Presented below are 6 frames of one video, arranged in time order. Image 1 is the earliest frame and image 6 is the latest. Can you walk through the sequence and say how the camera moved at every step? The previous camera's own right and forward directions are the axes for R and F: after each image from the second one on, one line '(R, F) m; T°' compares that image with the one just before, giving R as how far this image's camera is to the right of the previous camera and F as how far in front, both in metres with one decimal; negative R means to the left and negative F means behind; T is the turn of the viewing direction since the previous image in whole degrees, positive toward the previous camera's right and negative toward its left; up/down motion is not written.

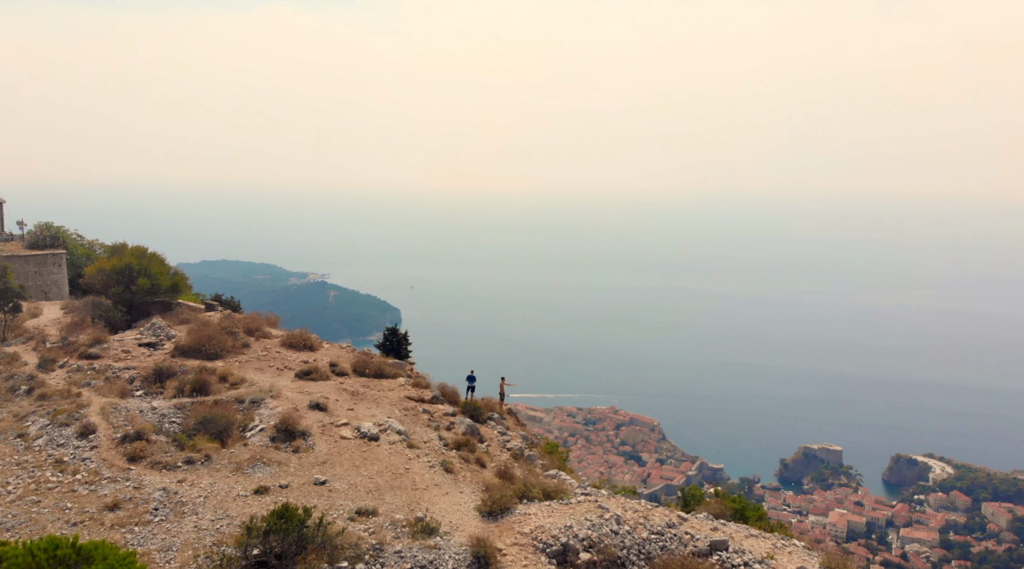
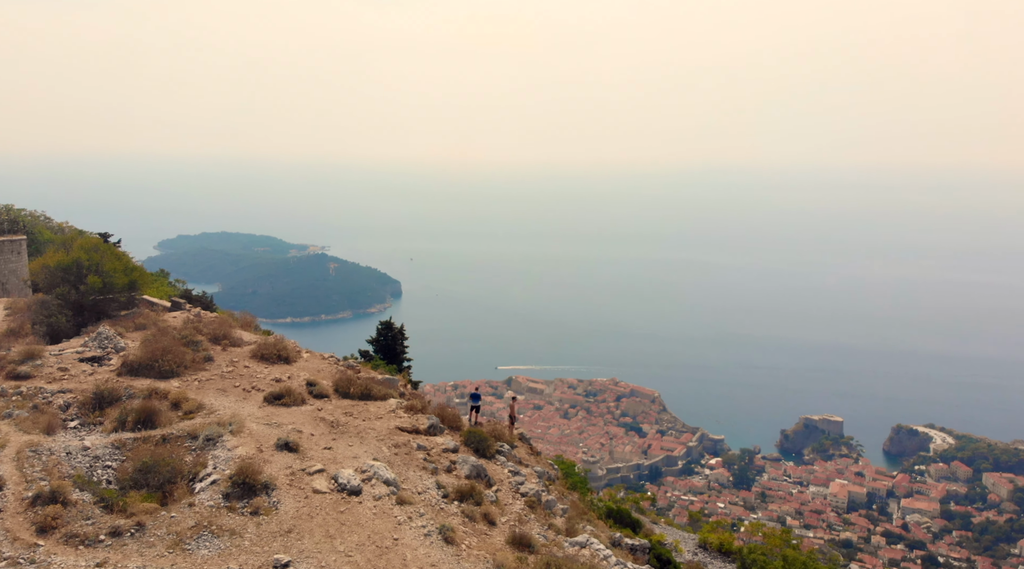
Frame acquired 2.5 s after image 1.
(-0.2, +3.0) m; 0°
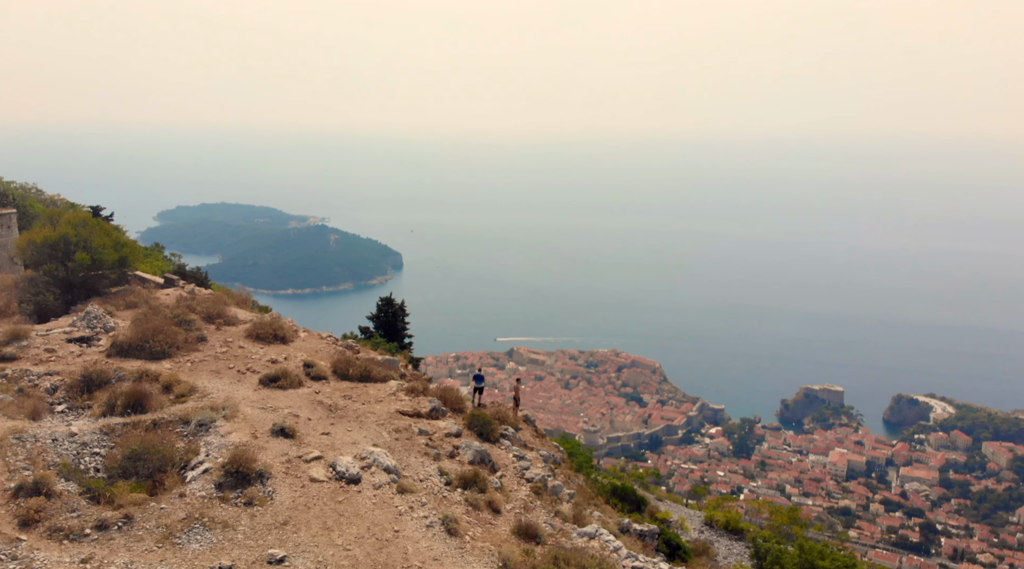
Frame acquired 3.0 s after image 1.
(-0.1, +0.6) m; 0°
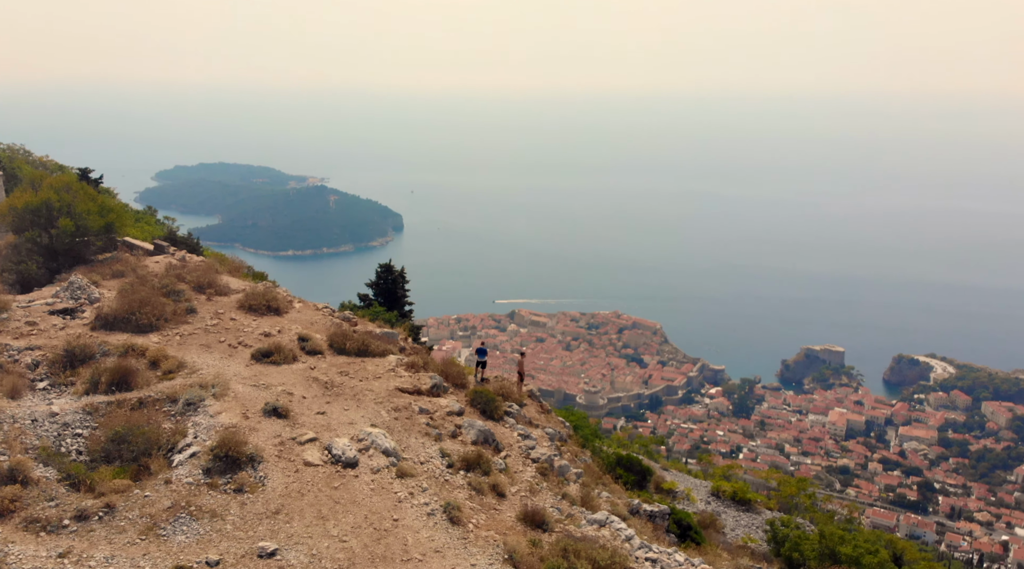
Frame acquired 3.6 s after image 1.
(-0.1, +0.7) m; 0°
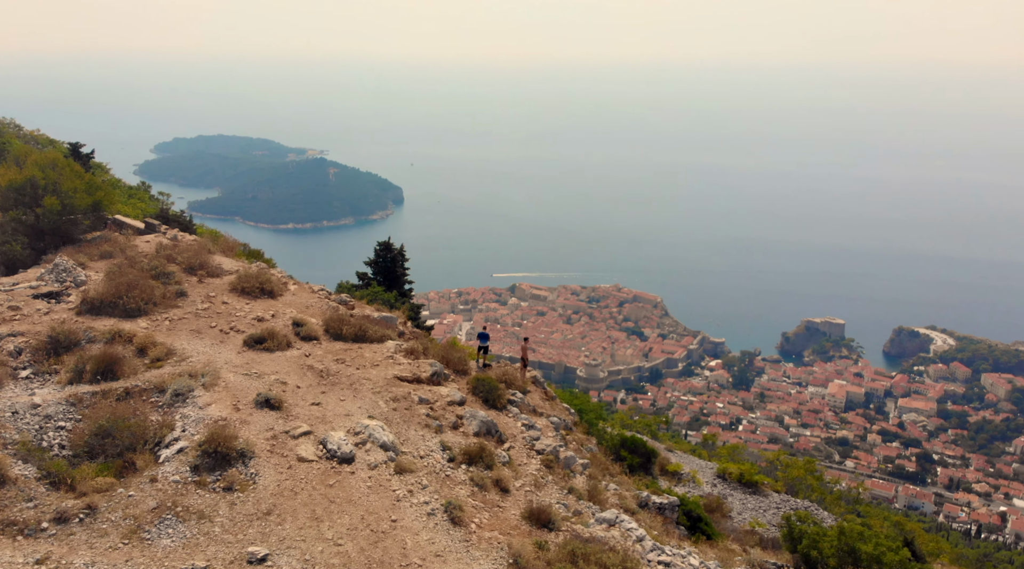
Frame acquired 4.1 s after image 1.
(0.0, +0.6) m; 0°
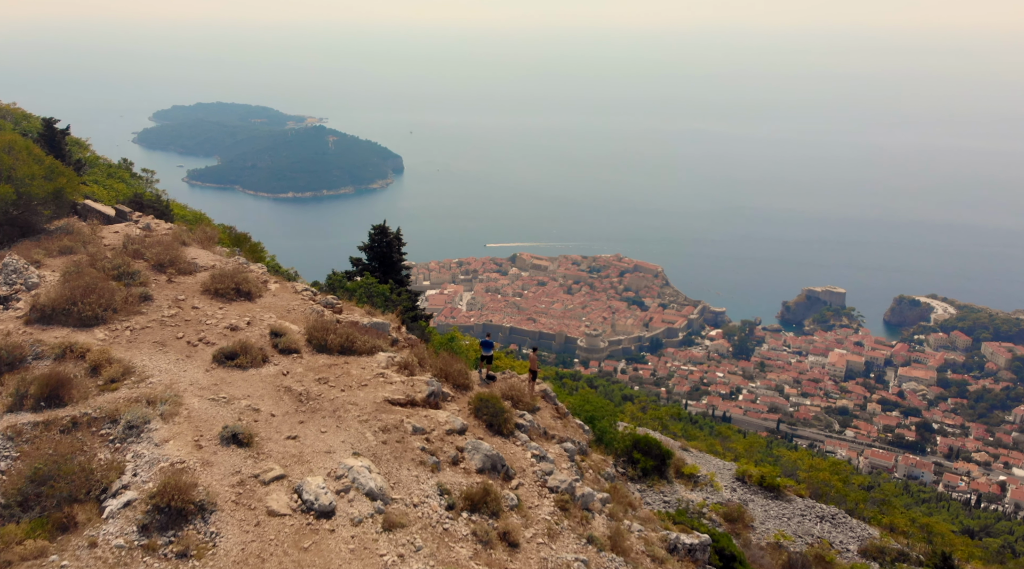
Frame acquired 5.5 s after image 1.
(-0.1, +1.6) m; 0°
